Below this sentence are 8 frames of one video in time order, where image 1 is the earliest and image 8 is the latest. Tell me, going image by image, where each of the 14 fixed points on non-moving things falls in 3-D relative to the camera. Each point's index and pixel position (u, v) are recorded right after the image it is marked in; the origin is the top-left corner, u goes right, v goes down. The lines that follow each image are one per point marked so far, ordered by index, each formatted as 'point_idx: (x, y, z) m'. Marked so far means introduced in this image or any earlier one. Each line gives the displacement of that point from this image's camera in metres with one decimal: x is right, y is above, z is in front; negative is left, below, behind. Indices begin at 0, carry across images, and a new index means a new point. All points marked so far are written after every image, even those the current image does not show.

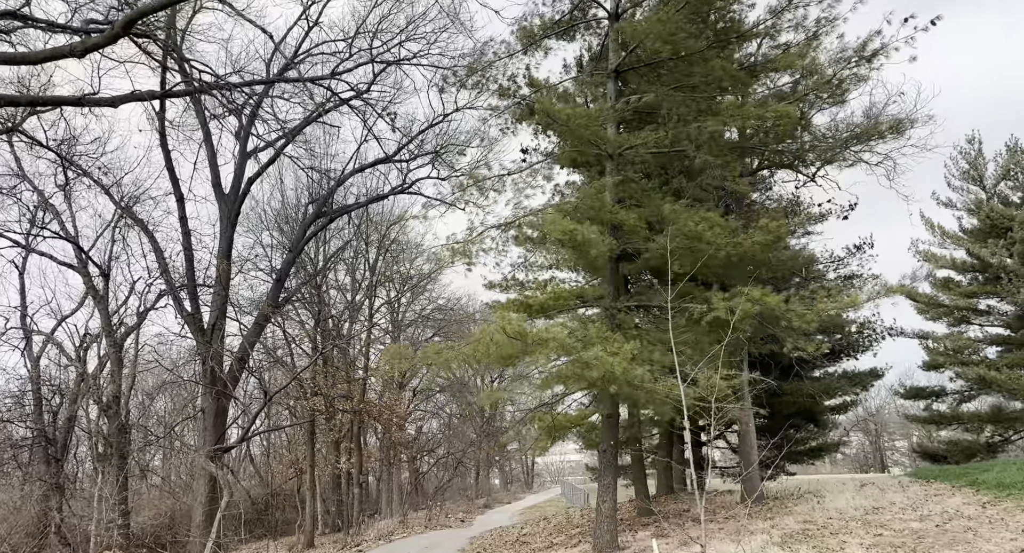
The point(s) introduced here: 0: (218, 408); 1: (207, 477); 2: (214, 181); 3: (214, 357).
0: (-6.5, -2.9, +18.8) m
1: (-6.4, -4.2, +17.7) m
2: (-7.1, +2.2, +19.9) m
3: (-6.5, -1.7, +18.3) m
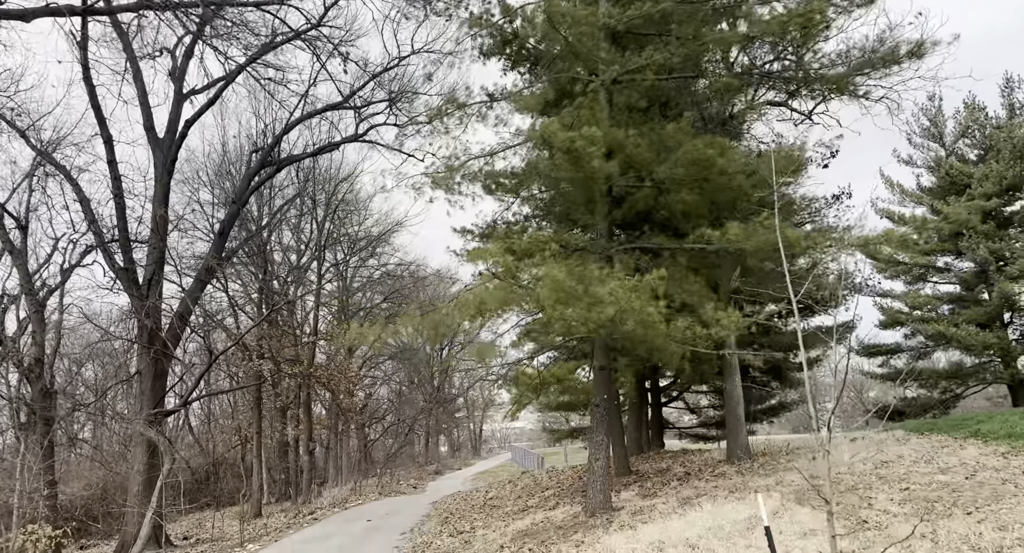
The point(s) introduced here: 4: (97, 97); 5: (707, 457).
0: (-7.3, -1.9, +17.4) m
1: (-7.1, -3.2, +16.4) m
2: (-7.9, +3.2, +18.3) m
3: (-7.2, -0.8, +16.9) m
4: (-9.0, +3.9, +18.4) m
5: (+3.5, -3.0, +14.3) m
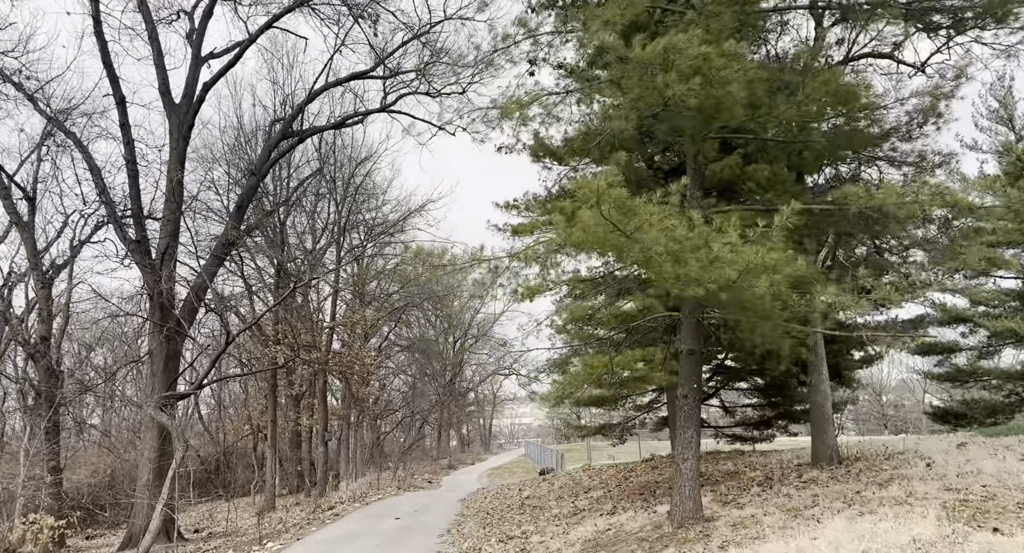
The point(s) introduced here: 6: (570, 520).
0: (-6.5, -1.4, +16.1) m
1: (-6.4, -2.7, +15.0) m
2: (-7.0, +3.8, +16.9) m
3: (-6.5, -0.3, +15.5) m
4: (-8.1, +4.4, +17.0) m
5: (+4.2, -2.7, +12.8) m
6: (+0.8, -3.2, +11.1) m
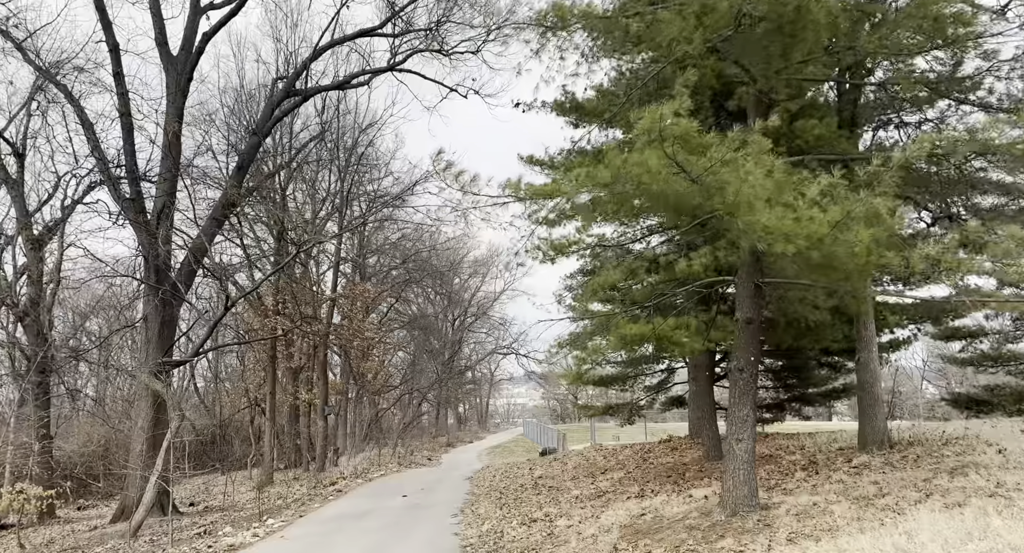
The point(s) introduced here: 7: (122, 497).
0: (-6.3, -0.7, +15.2) m
1: (-6.1, -2.0, +14.2) m
2: (-6.6, +4.5, +15.9) m
3: (-6.2, +0.4, +14.7) m
4: (-7.7, +5.2, +16.0) m
5: (+4.4, -2.3, +12.0) m
6: (+1.1, -2.8, +10.3) m
7: (-6.7, -3.8, +14.4) m
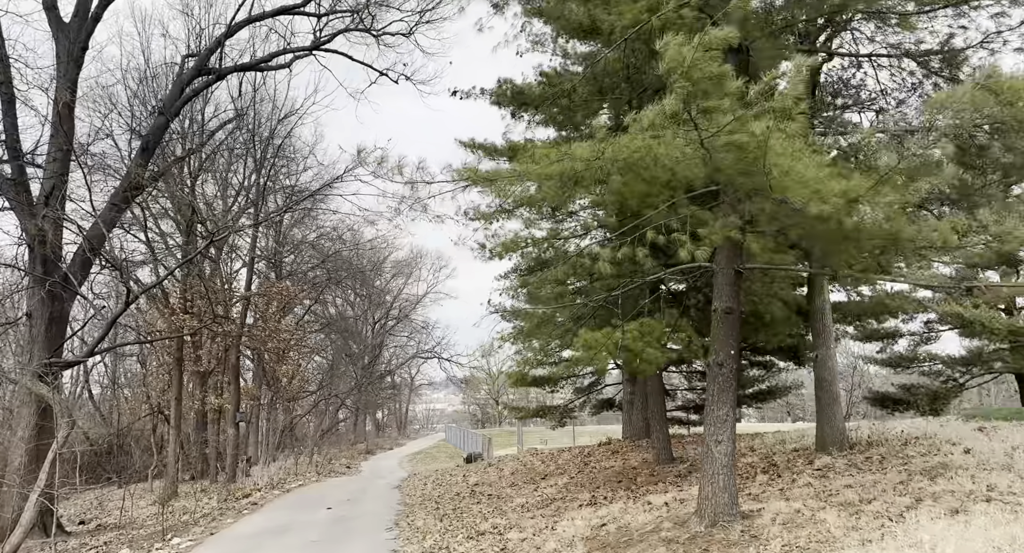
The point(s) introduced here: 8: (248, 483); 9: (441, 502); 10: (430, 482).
0: (-7.4, -0.6, +13.7) m
1: (-7.1, -1.9, +12.7) m
2: (-7.8, +4.6, +14.5) m
3: (-7.2, +0.6, +13.2) m
4: (-8.9, +5.3, +14.4) m
5: (+3.6, -2.3, +11.6) m
6: (+0.4, -2.7, +9.6) m
7: (-7.7, -3.7, +12.9) m
8: (-6.2, -4.8, +19.8) m
9: (-1.0, -3.3, +12.2) m
10: (-1.6, -4.0, +16.5) m
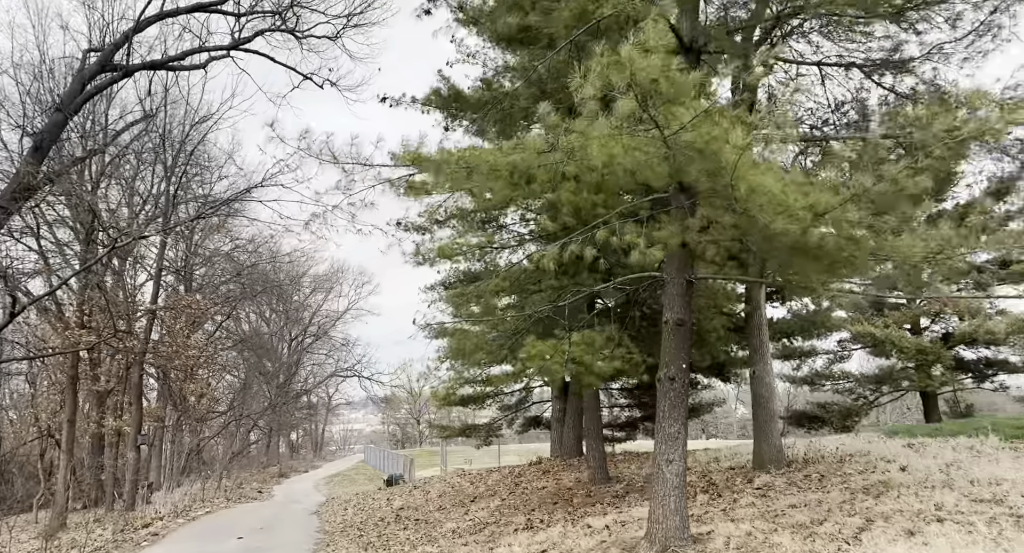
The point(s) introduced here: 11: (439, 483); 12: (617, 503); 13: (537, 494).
0: (-8.5, -0.7, +12.6) m
1: (-8.1, -2.1, +11.6) m
2: (-8.9, +4.5, +13.4) m
3: (-8.2, +0.4, +12.1) m
4: (-10.0, +5.2, +13.2) m
5: (+2.7, -2.5, +11.4) m
6: (-0.3, -2.8, +9.1) m
7: (-8.7, -3.8, +11.6) m
8: (-7.8, -5.1, +18.6) m
9: (-2.0, -3.4, +11.6) m
10: (-3.0, -4.3, +15.7) m
11: (-1.4, -3.9, +15.8) m
12: (+1.2, -2.6, +9.6) m
13: (+0.3, -3.0, +11.6) m
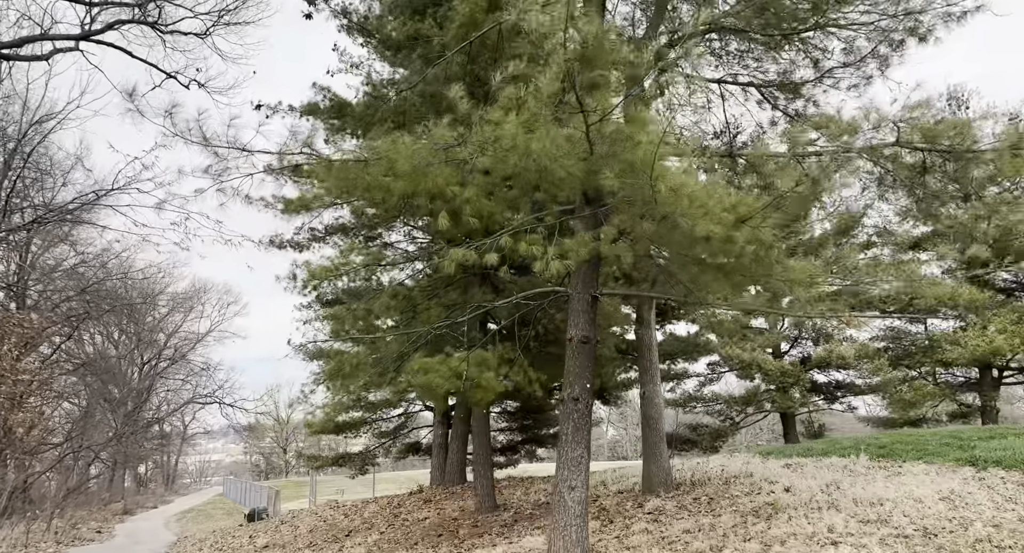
0: (-10.0, -0.9, +10.8) m
1: (-9.6, -2.2, +9.8) m
2: (-10.5, +4.3, +11.6) m
3: (-9.7, +0.3, +10.3) m
4: (-11.6, +5.0, +11.4) m
5: (+1.1, -2.8, +11.2) m
6: (-1.5, -3.0, +8.5) m
7: (-10.2, -3.9, +9.7) m
8: (-10.4, -5.5, +16.7) m
9: (-3.6, -3.7, +10.7) m
10: (-5.2, -4.6, +14.6) m
11: (-3.6, -4.2, +14.9) m
12: (-0.1, -2.8, +9.3) m
13: (-1.2, -3.2, +11.0) m
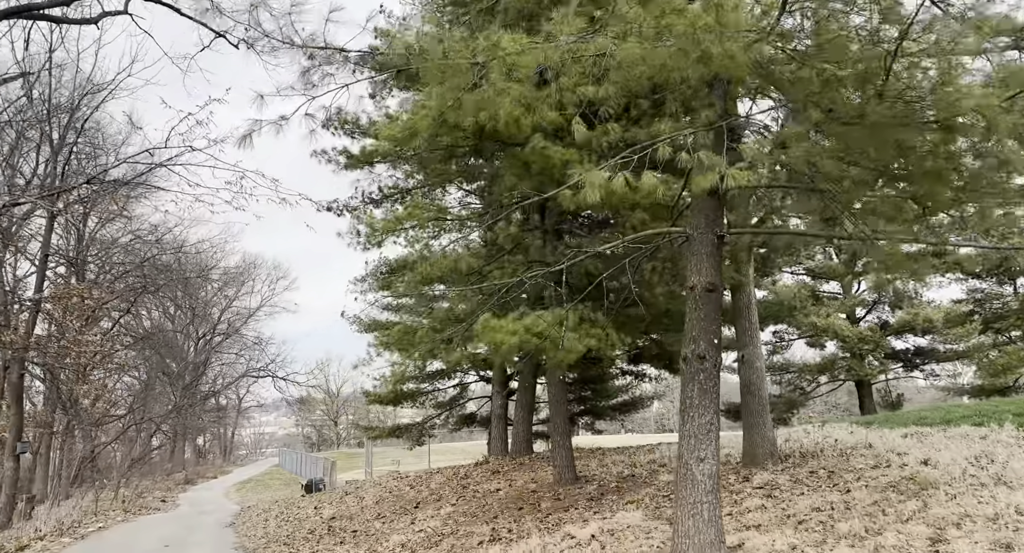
0: (-9.1, -0.5, +10.4) m
1: (-8.7, -1.8, +9.5) m
2: (-9.6, +4.7, +11.2) m
3: (-8.8, +0.7, +10.0) m
4: (-10.7, +5.4, +10.9) m
5: (+2.1, -2.2, +10.4) m
6: (-0.7, -2.6, +7.8) m
7: (-9.3, -3.5, +9.5) m
8: (-9.1, -4.8, +16.5) m
9: (-2.6, -3.2, +10.1) m
10: (-4.0, -4.0, +14.1) m
11: (-2.4, -3.6, +14.3) m
12: (+0.8, -2.3, +8.5) m
13: (-0.3, -2.7, +10.3) m
